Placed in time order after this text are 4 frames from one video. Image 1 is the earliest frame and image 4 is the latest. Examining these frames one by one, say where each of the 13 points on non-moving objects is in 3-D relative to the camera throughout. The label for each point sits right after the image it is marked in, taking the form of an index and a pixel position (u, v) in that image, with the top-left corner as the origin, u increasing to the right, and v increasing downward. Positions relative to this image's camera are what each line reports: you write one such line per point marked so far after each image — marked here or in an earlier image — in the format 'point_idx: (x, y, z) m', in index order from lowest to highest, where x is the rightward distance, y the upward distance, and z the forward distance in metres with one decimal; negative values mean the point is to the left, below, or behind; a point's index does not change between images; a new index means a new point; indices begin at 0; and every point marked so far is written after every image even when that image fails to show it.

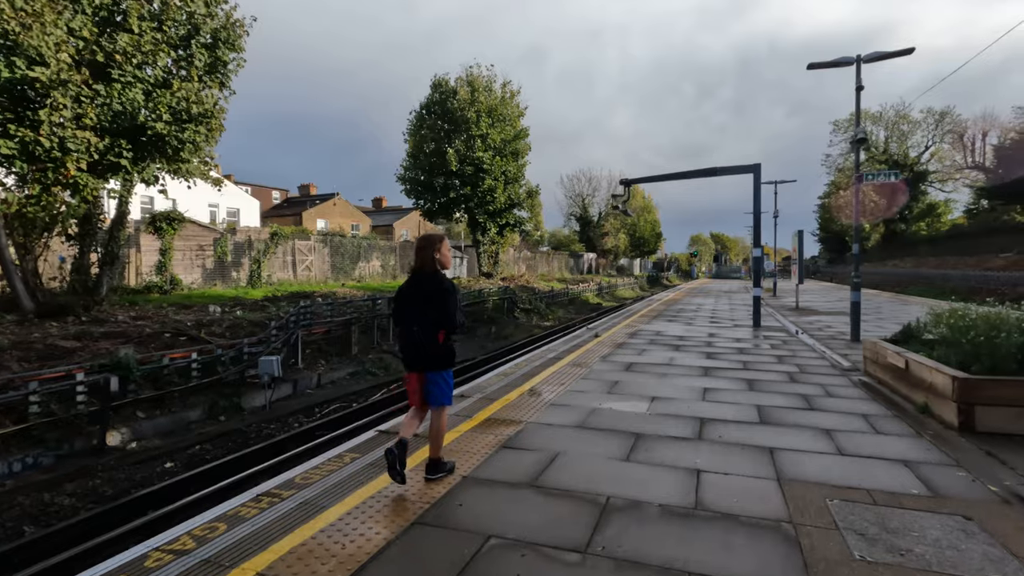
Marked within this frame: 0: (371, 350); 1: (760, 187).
0: (-3.0, -1.3, +11.4) m
1: (+4.7, +1.9, +10.4) m
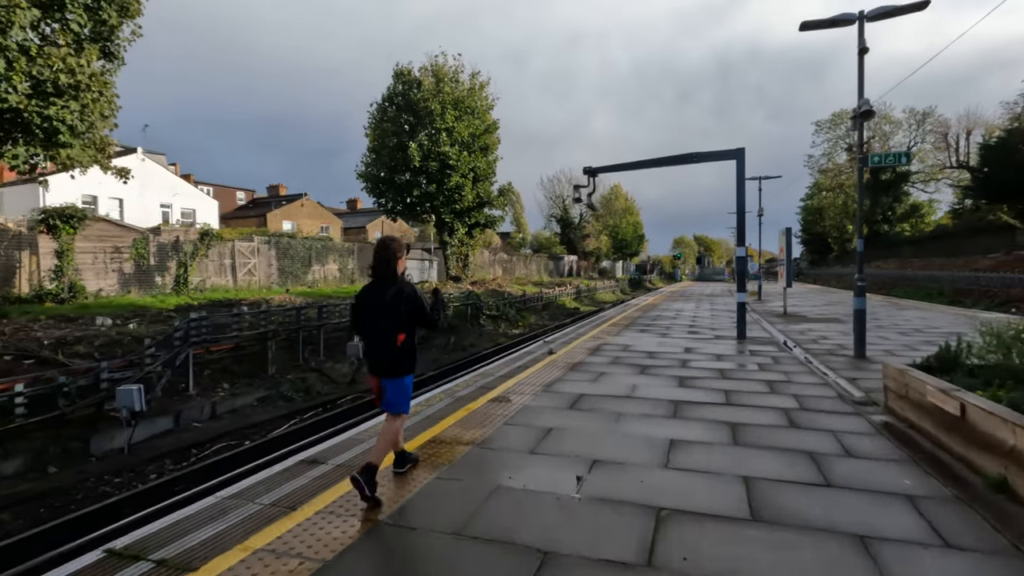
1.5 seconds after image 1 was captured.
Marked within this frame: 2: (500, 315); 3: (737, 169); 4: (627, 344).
0: (-3.9, -1.4, +9.7) m
1: (+3.8, +1.8, +8.9) m
2: (-0.4, -0.9, +19.2) m
3: (+3.6, +1.9, +8.8) m
4: (+1.8, -0.9, +8.7) m
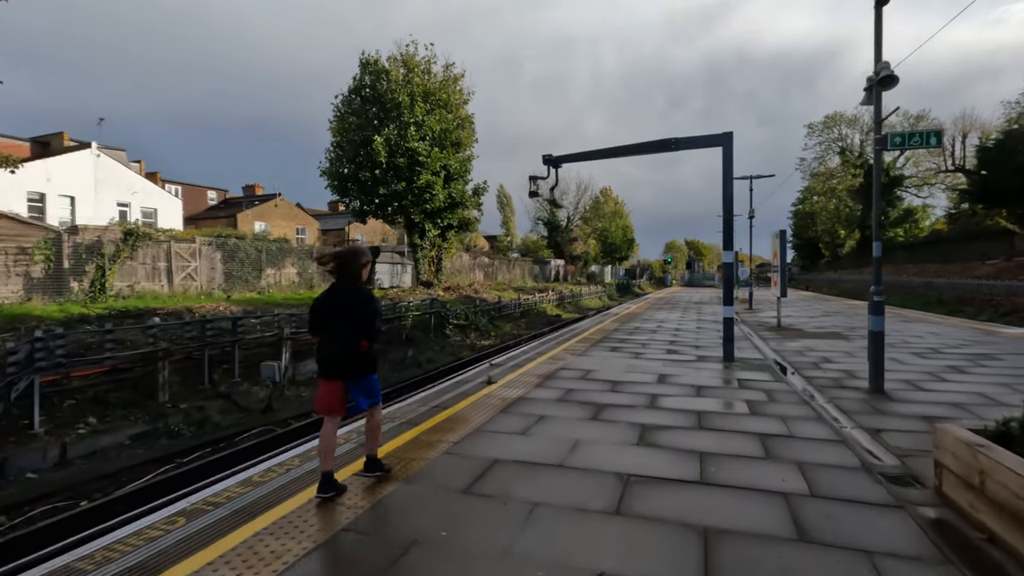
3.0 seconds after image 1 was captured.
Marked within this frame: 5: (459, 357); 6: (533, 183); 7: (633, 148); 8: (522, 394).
0: (-4.7, -1.6, +8.1) m
1: (+3.0, +1.7, +7.3) m
2: (-1.4, -1.2, +17.6) m
3: (+2.8, +1.8, +7.3) m
4: (+1.0, -1.1, +7.2) m
5: (-1.3, -1.8, +13.8) m
6: (+0.3, +1.6, +8.3) m
7: (+1.9, +2.1, +8.3) m
8: (+0.1, -1.1, +5.8) m
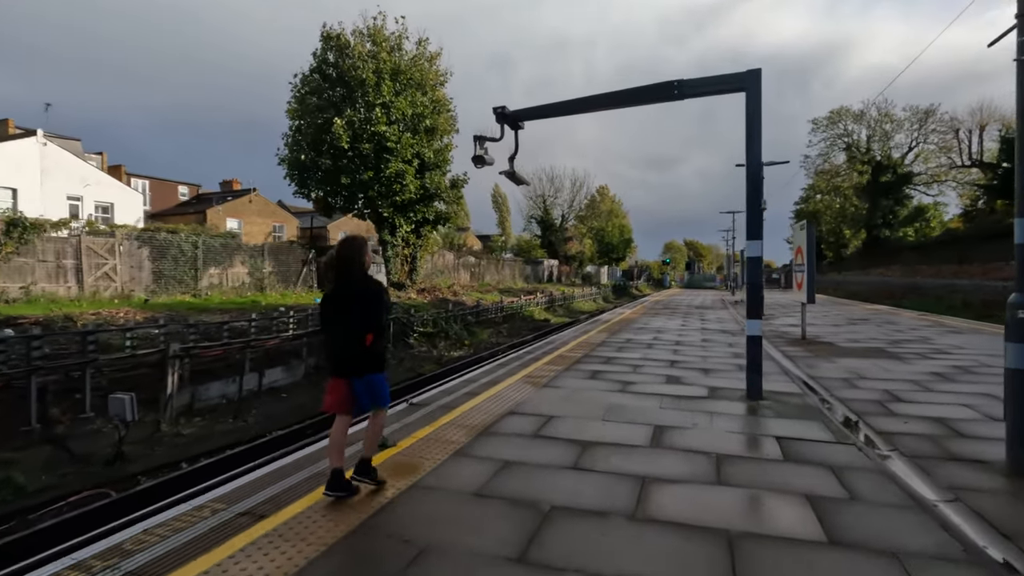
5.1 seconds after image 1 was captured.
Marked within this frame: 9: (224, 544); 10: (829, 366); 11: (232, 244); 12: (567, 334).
0: (-5.4, -1.6, +5.8) m
1: (+2.3, +1.6, +5.1) m
2: (-2.0, -1.2, +15.3) m
3: (+2.2, +1.7, +5.0) m
4: (+0.4, -1.1, +4.9) m
5: (-2.0, -1.8, +11.5) m
6: (-0.3, +1.6, +6.0) m
7: (+1.2, +2.1, +6.0) m
8: (-0.6, -1.2, +3.5) m
9: (-1.3, -1.2, +2.8) m
10: (+4.1, -1.0, +7.2) m
11: (-8.6, +1.3, +16.3) m
12: (+1.3, -1.0, +12.3) m
